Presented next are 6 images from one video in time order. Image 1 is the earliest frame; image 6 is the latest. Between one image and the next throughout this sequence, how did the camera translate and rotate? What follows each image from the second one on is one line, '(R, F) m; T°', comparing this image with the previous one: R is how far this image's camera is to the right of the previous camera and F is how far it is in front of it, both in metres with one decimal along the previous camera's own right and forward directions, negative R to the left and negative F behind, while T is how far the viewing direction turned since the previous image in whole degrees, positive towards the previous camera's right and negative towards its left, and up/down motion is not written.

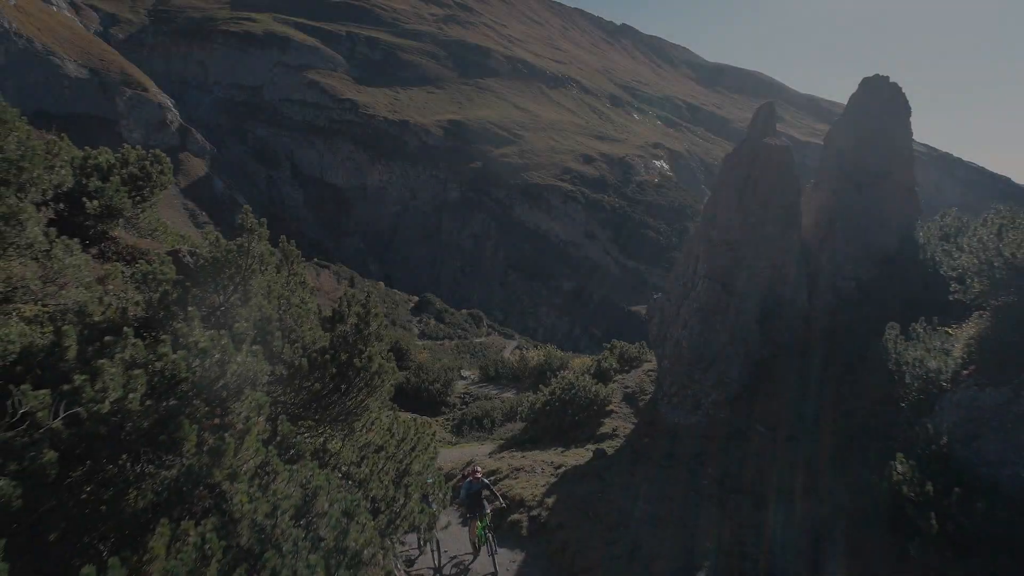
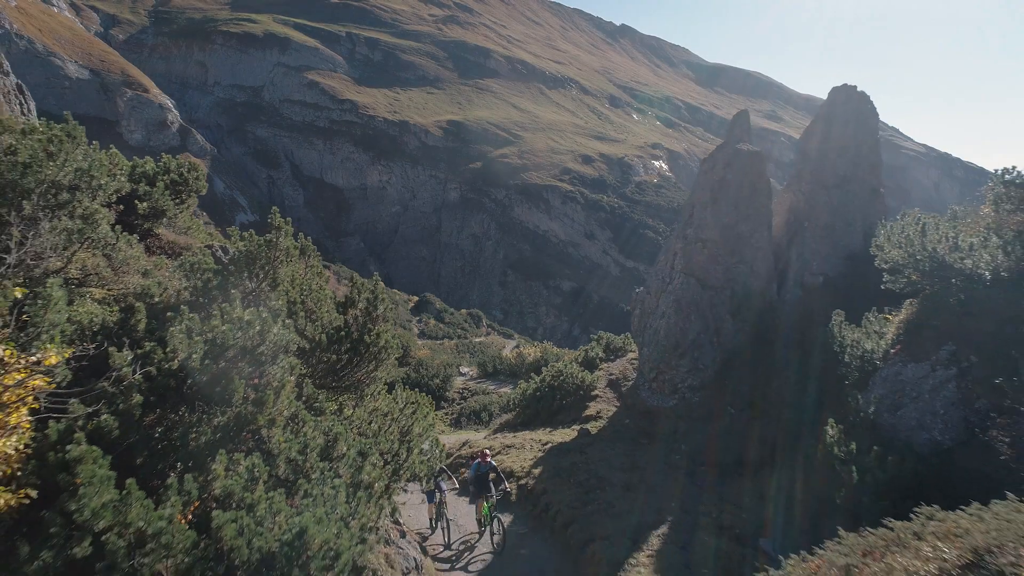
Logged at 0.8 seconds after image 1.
(+0.3, -1.5) m; 0°
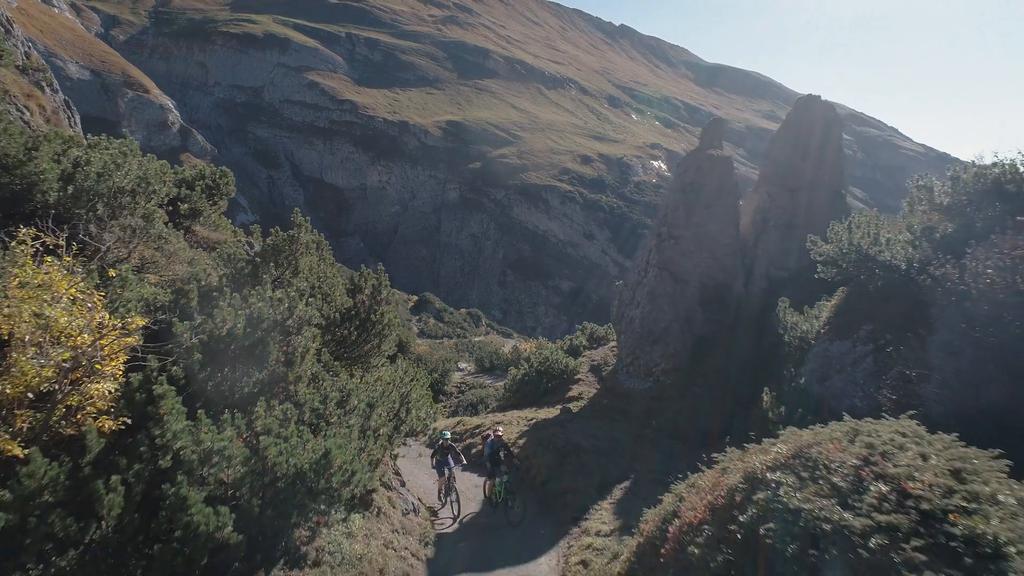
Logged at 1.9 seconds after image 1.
(+0.4, -1.8) m; 0°
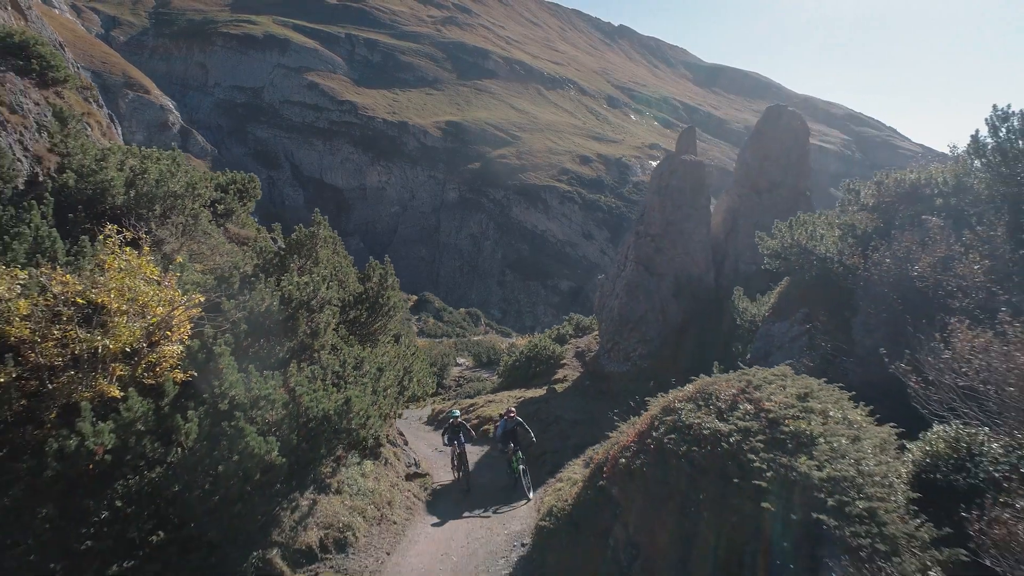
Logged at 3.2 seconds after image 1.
(+0.4, -2.1) m; 0°
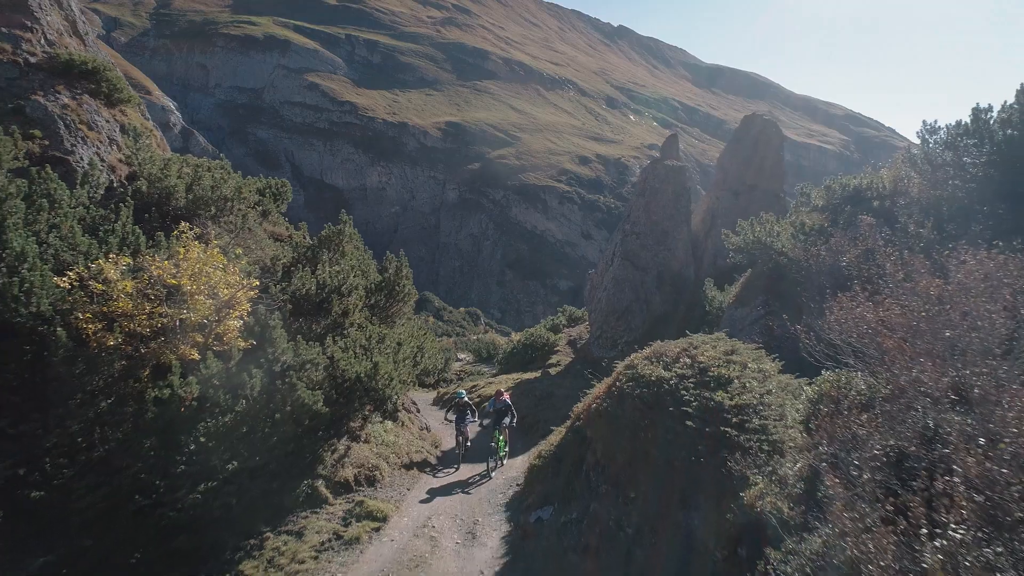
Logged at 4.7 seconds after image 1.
(+0.1, -2.3) m; 0°
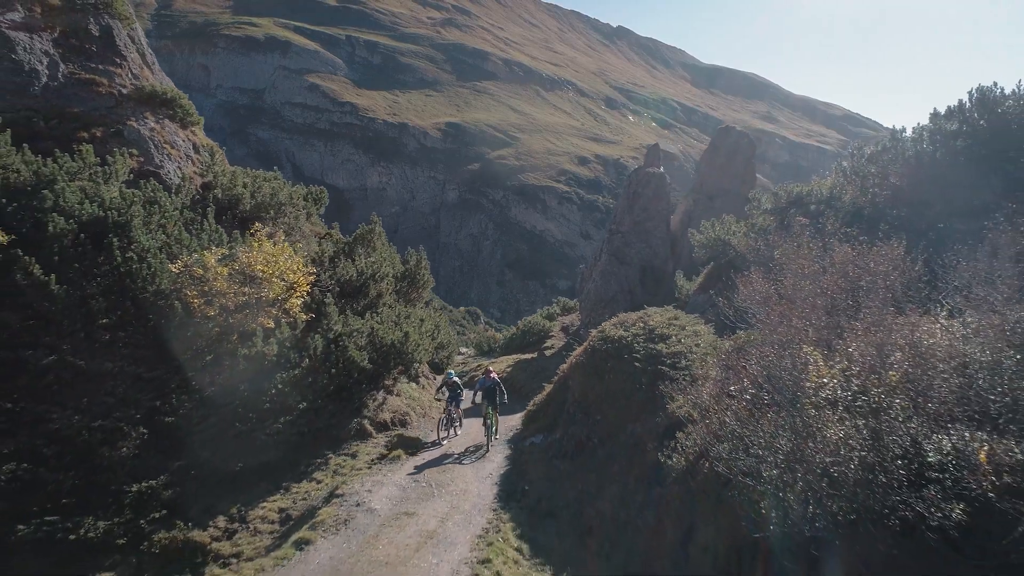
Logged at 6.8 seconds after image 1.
(0.0, -3.4) m; 0°
